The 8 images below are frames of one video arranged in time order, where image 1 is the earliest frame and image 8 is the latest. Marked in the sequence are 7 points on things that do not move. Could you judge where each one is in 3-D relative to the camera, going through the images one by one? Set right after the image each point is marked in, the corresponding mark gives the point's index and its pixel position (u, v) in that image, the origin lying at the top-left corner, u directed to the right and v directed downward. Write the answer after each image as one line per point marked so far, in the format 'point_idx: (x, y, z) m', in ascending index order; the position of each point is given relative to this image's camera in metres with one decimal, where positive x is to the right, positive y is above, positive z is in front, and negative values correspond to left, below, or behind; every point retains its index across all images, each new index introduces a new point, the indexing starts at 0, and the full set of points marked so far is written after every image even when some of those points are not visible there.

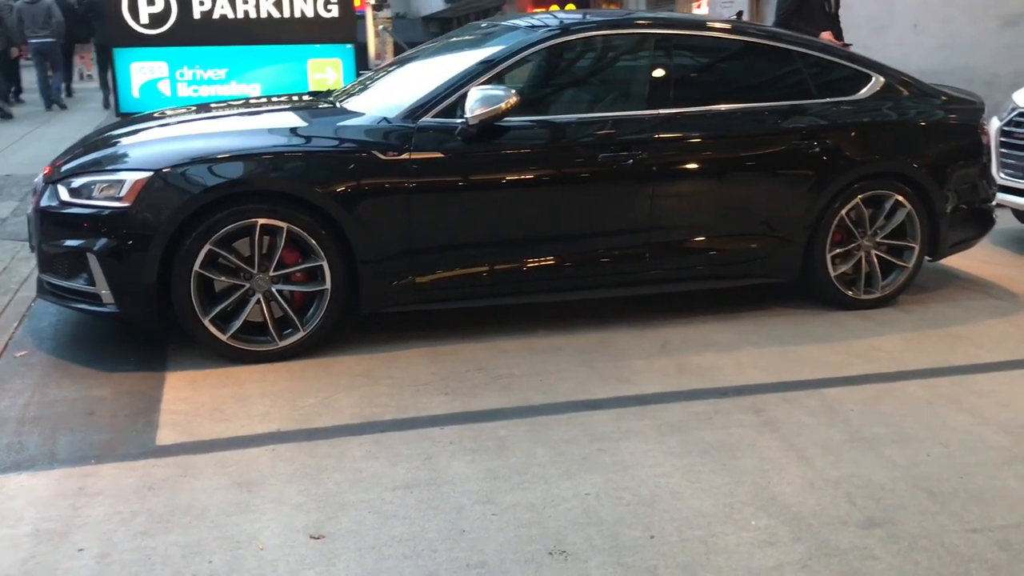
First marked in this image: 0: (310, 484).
0: (-0.7, -0.7, +3.6) m
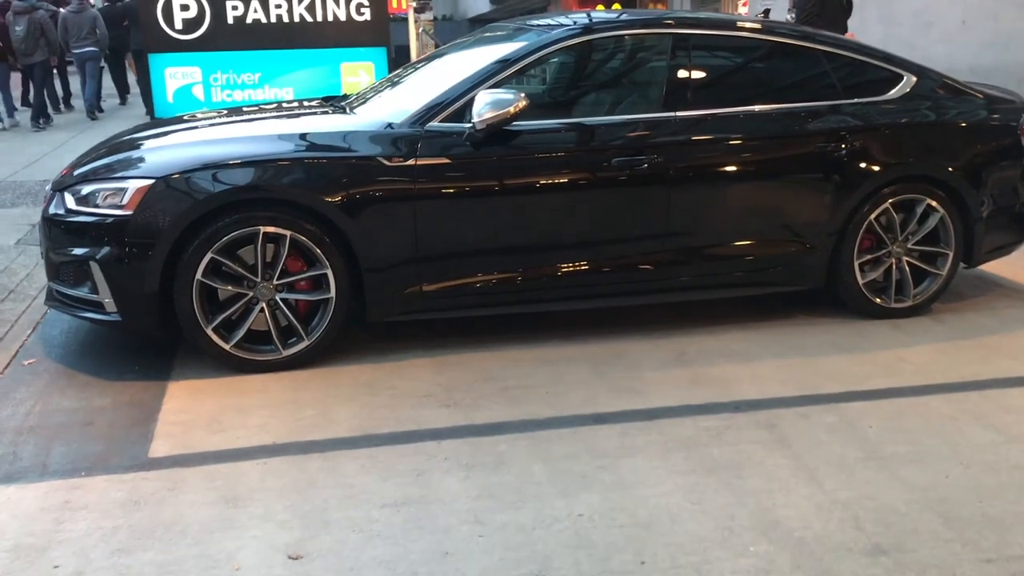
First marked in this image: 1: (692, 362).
0: (-0.7, -0.7, +3.5) m
1: (+0.9, -0.4, +4.9) m
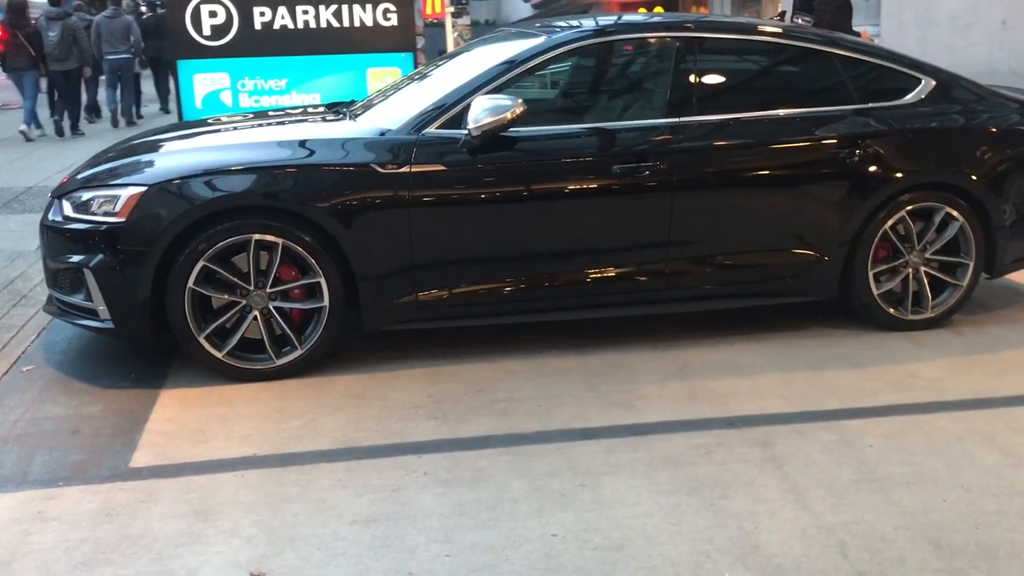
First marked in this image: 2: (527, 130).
0: (-0.8, -0.8, +3.4) m
1: (+0.8, -0.4, +4.7) m
2: (+0.1, +0.8, +4.9) m
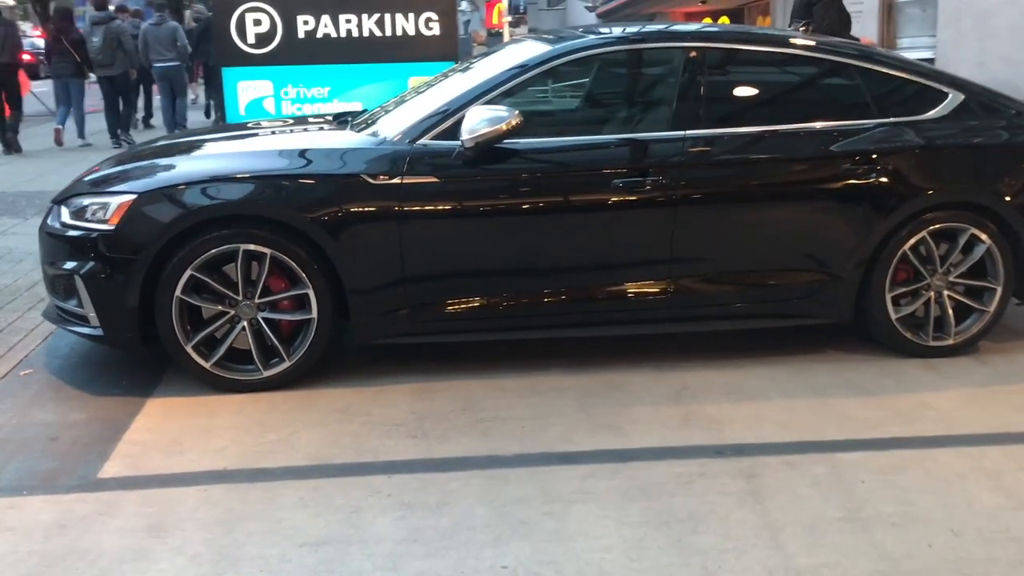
0: (-1.0, -0.8, +3.3) m
1: (+0.8, -0.5, +4.5) m
2: (+0.1, +0.7, +4.8) m
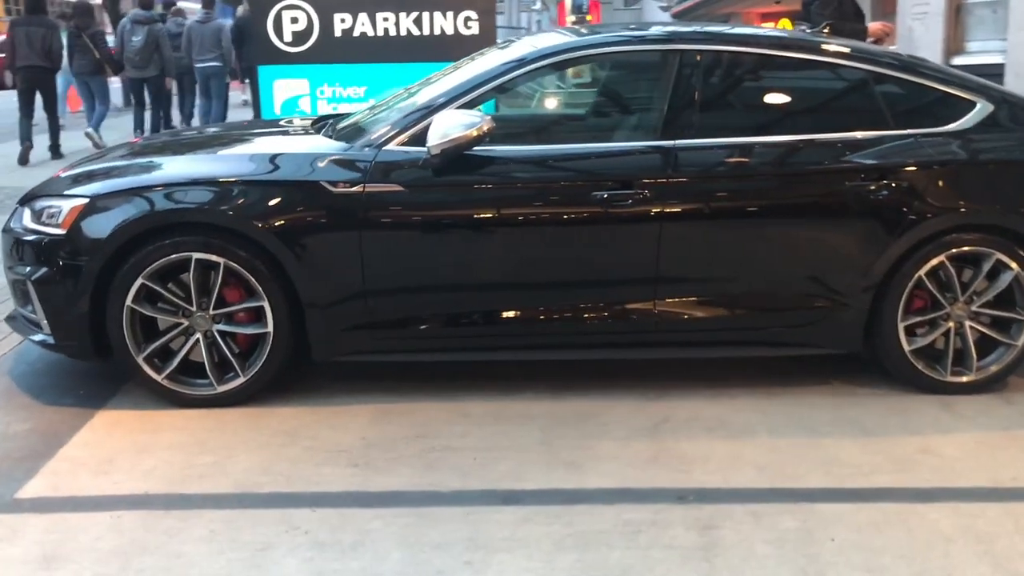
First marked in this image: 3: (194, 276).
0: (-1.2, -0.9, +3.1) m
1: (+0.6, -0.6, +4.2) m
2: (0.0, +0.6, +4.5) m
3: (-1.4, +0.1, +4.3) m
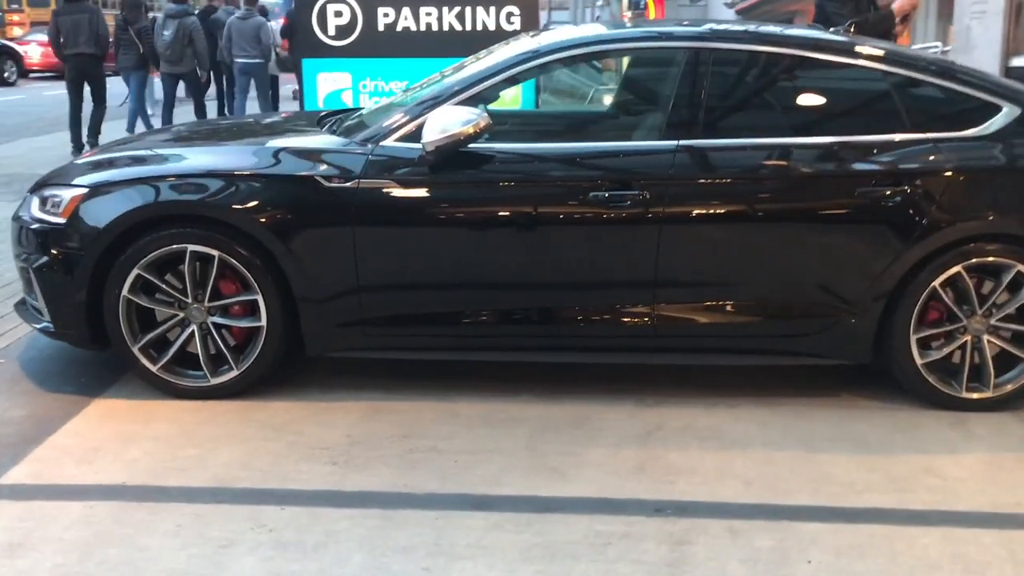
0: (-1.3, -0.8, +3.1) m
1: (+0.6, -0.6, +4.0) m
2: (0.0, +0.6, +4.4) m
3: (-1.4, +0.1, +4.3) m
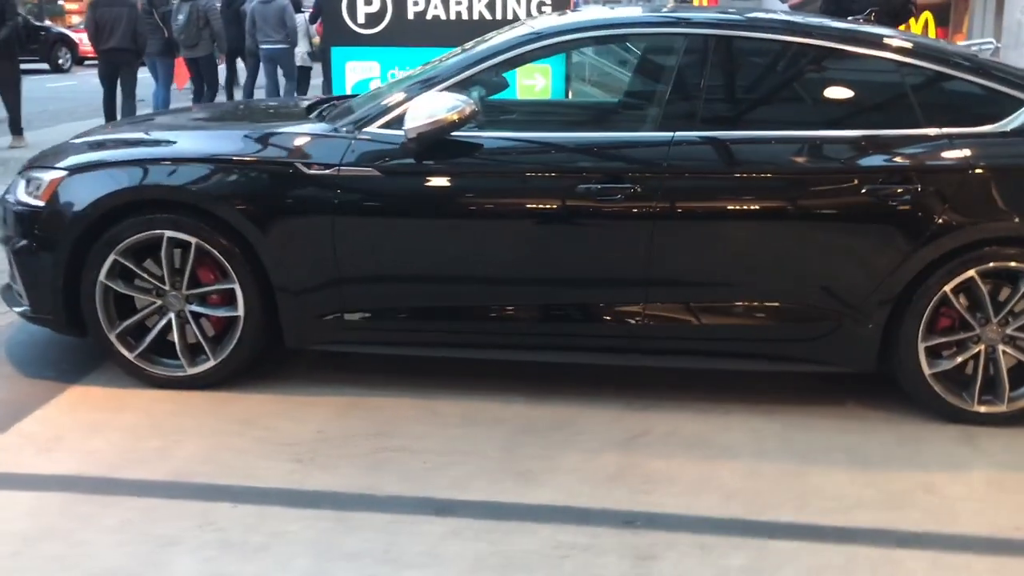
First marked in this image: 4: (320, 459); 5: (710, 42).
0: (-1.5, -0.8, +3.0) m
1: (+0.5, -0.6, +3.8) m
2: (0.0, +0.6, +4.2) m
3: (-1.4, +0.1, +4.2) m
4: (-0.7, -0.6, +3.7) m
5: (+0.8, +1.0, +4.2) m
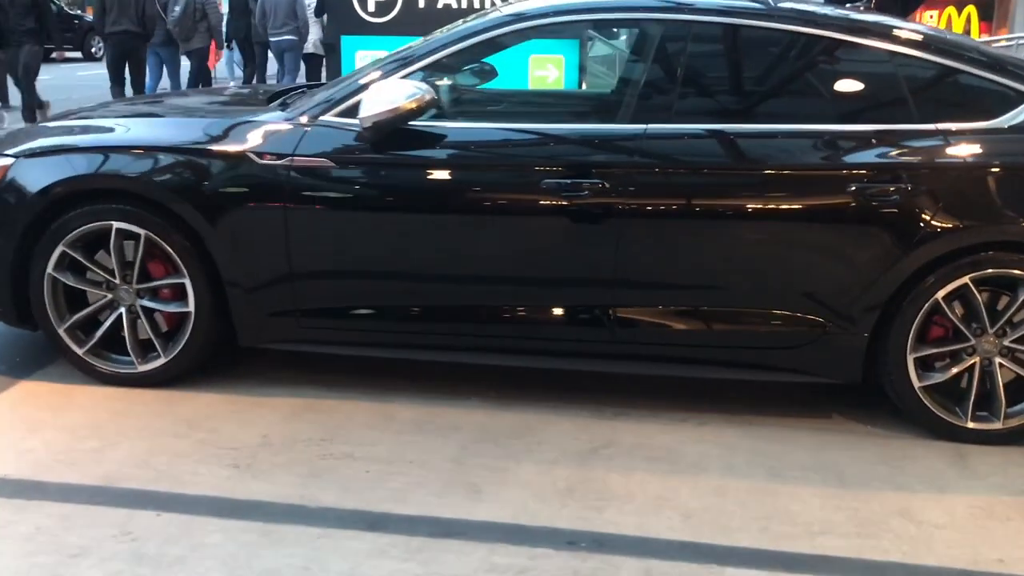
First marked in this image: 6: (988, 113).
0: (-1.7, -0.8, +2.9) m
1: (+0.3, -0.6, +3.6) m
2: (-0.2, +0.6, +4.0) m
3: (-1.6, +0.2, +4.1) m
4: (-0.9, -0.6, +3.5) m
5: (+0.7, +1.0, +4.0) m
6: (+1.9, +0.7, +3.8) m
